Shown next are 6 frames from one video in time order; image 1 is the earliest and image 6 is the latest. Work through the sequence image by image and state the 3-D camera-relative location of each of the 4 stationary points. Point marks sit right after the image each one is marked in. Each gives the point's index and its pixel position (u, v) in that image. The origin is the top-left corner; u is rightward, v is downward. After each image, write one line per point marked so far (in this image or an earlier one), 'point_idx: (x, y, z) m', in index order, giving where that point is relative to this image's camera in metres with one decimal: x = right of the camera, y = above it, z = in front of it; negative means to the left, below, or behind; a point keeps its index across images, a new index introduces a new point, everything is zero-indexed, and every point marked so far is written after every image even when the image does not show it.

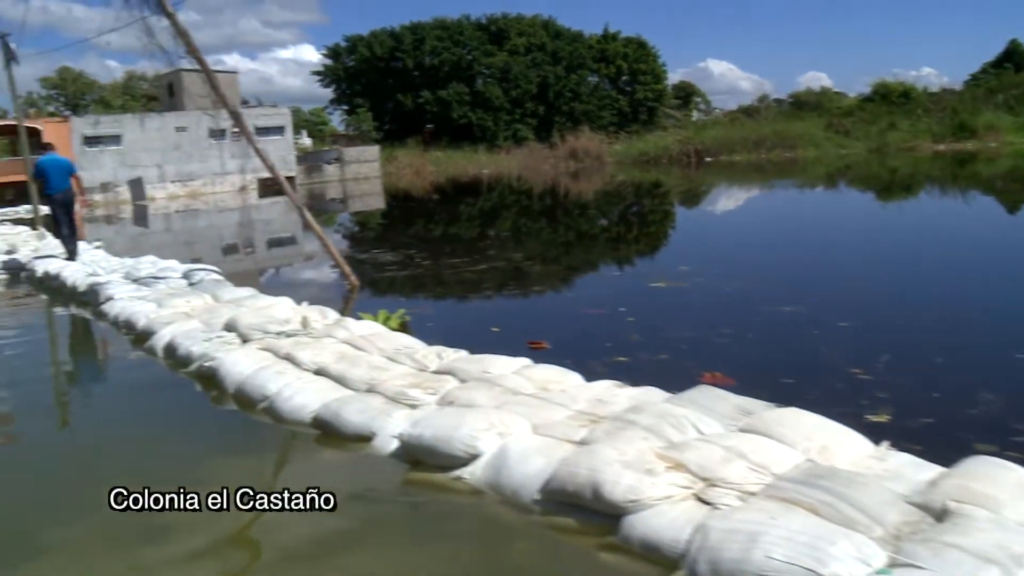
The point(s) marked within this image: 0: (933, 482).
0: (+1.0, -0.5, +2.6) m
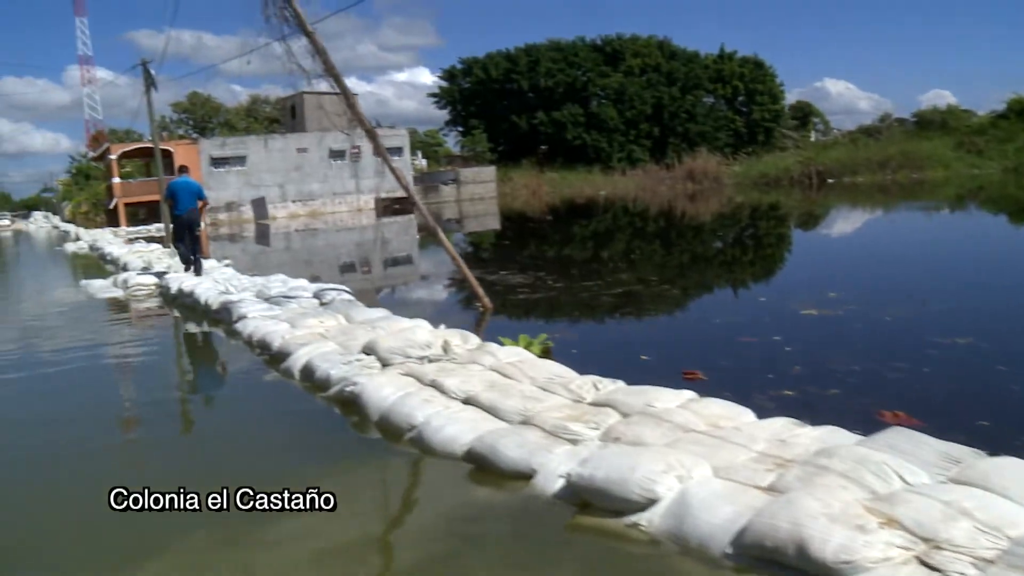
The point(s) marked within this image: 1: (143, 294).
0: (+1.4, -0.5, +2.3) m
1: (-4.2, -0.1, +12.8) m
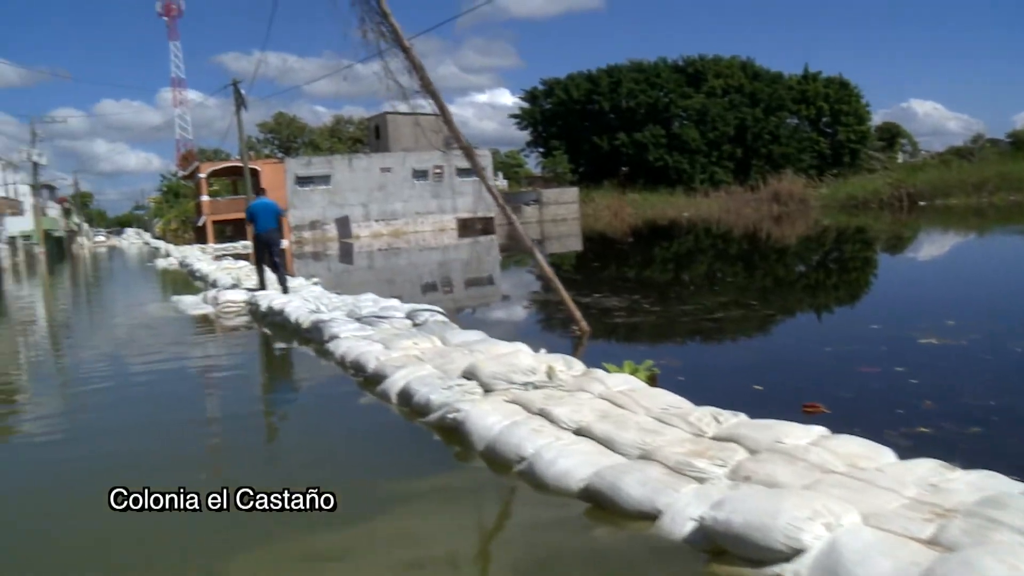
0: (+1.6, -0.6, +1.9) m
1: (-3.2, -0.3, +12.8) m
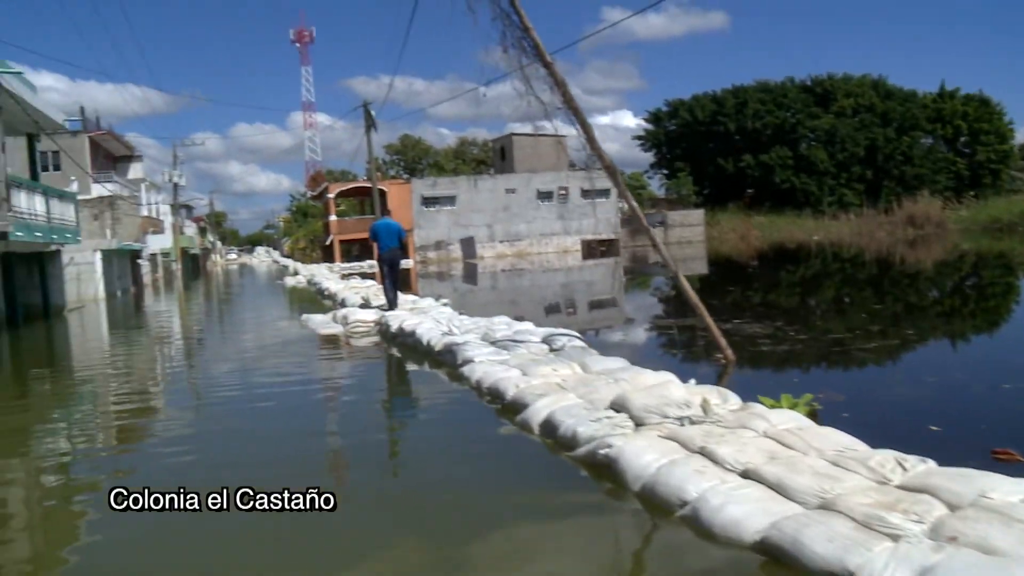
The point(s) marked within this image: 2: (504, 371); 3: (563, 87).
0: (+1.9, -0.7, +1.5) m
1: (-1.7, -0.5, +12.8) m
2: (0.0, -0.5, +6.5) m
3: (+0.3, +1.2, +6.7) m
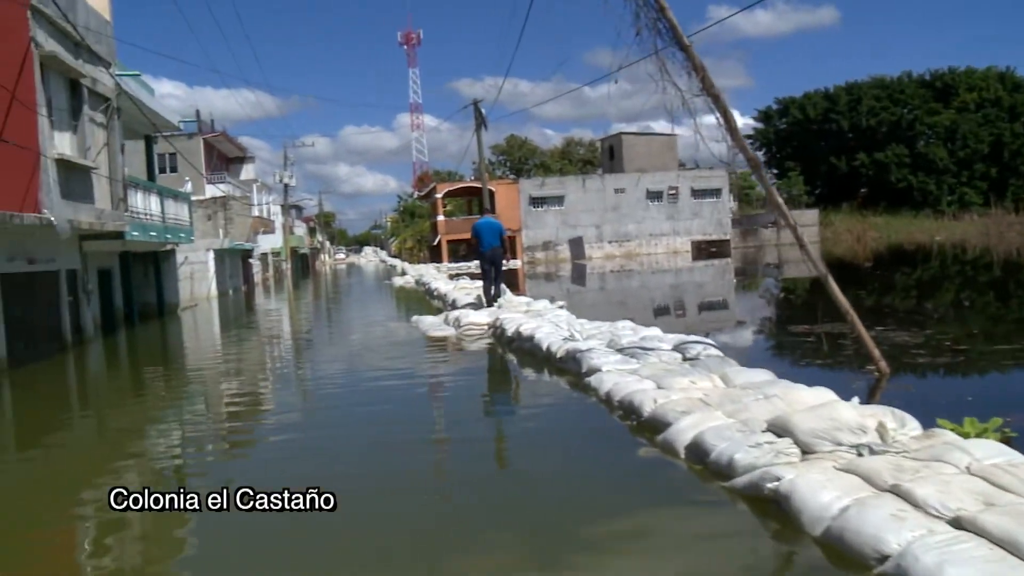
0: (+2.2, -0.7, +0.8) m
1: (-0.4, -0.5, +12.4) m
2: (+0.7, -0.5, +5.9) m
3: (+1.0, +1.2, +6.1) m
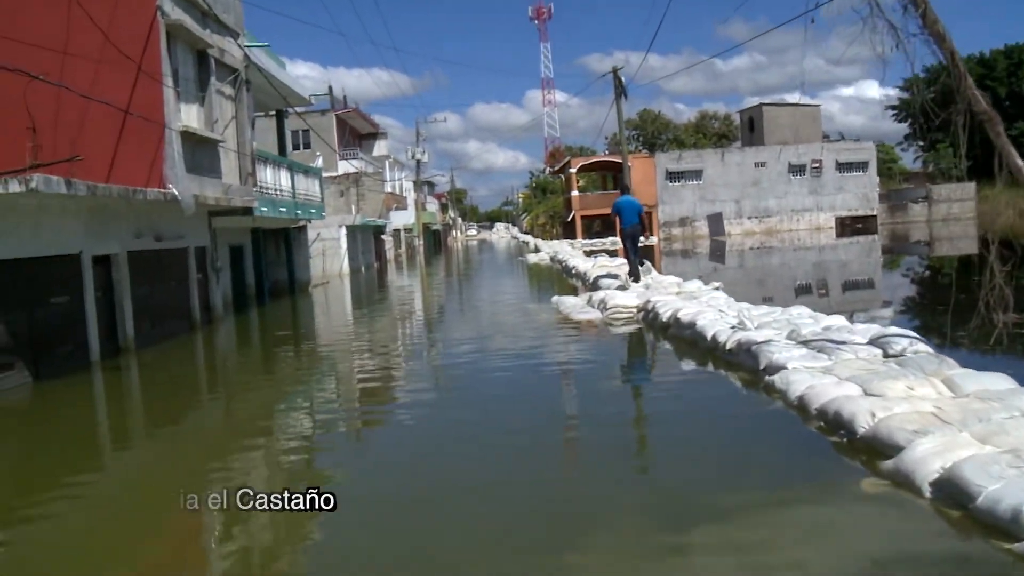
0: (+2.3, -0.7, -0.4) m
1: (+1.1, -0.3, +11.5) m
2: (+1.4, -0.4, +4.9) m
3: (+1.8, +1.2, +5.0) m
